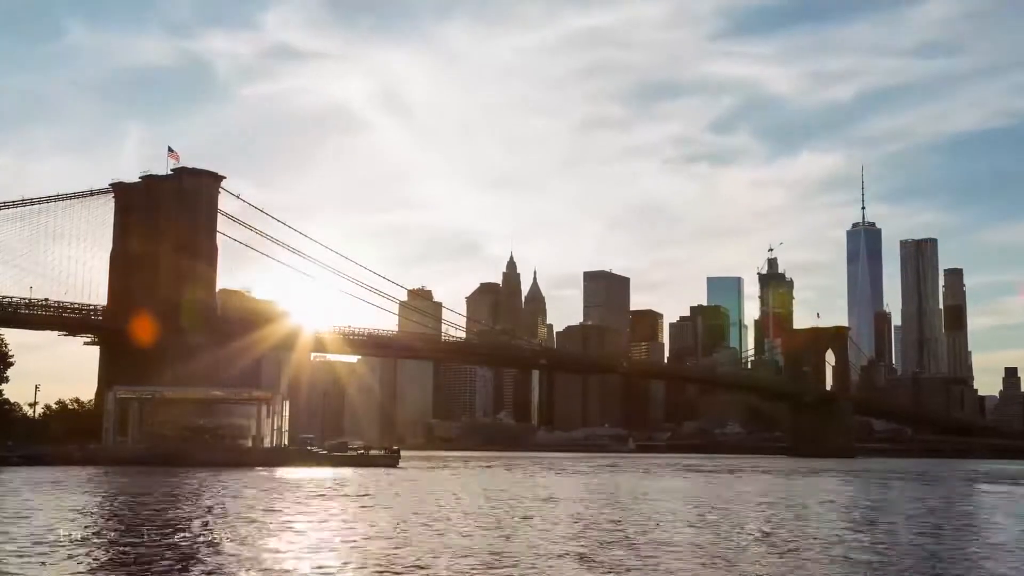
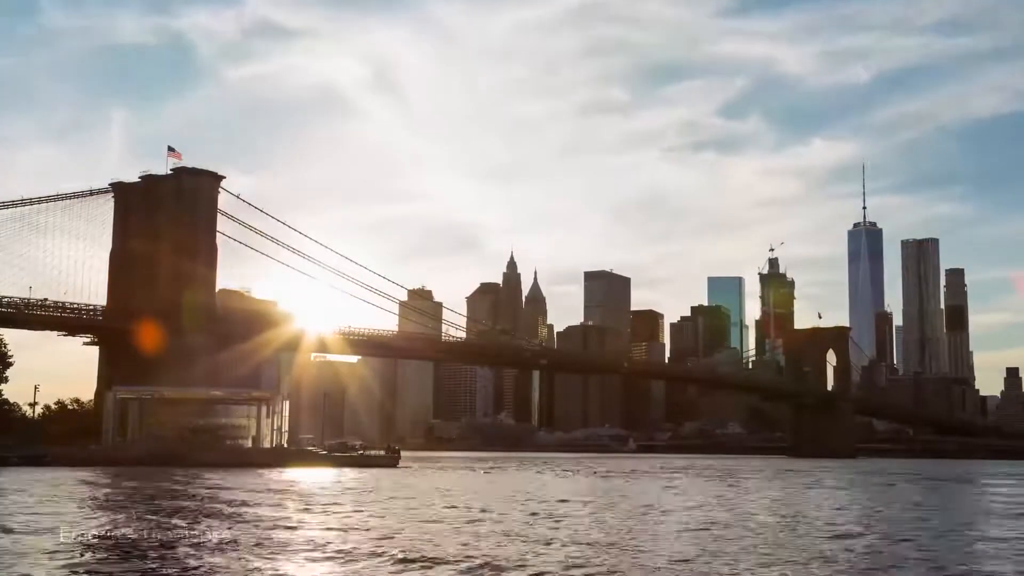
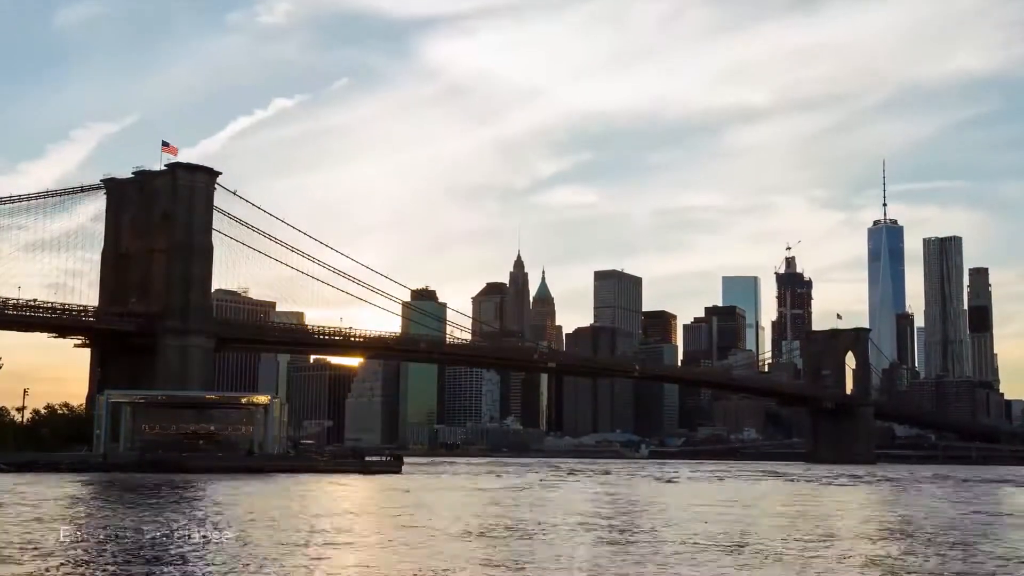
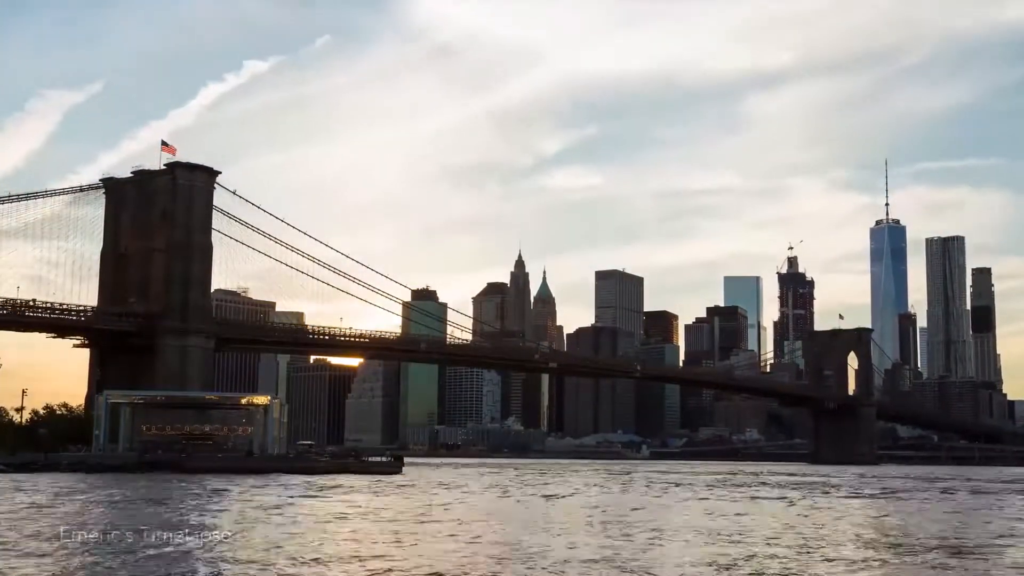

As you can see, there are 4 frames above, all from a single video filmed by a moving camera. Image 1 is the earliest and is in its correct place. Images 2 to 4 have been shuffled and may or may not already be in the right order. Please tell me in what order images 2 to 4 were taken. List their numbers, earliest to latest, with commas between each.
2, 3, 4
